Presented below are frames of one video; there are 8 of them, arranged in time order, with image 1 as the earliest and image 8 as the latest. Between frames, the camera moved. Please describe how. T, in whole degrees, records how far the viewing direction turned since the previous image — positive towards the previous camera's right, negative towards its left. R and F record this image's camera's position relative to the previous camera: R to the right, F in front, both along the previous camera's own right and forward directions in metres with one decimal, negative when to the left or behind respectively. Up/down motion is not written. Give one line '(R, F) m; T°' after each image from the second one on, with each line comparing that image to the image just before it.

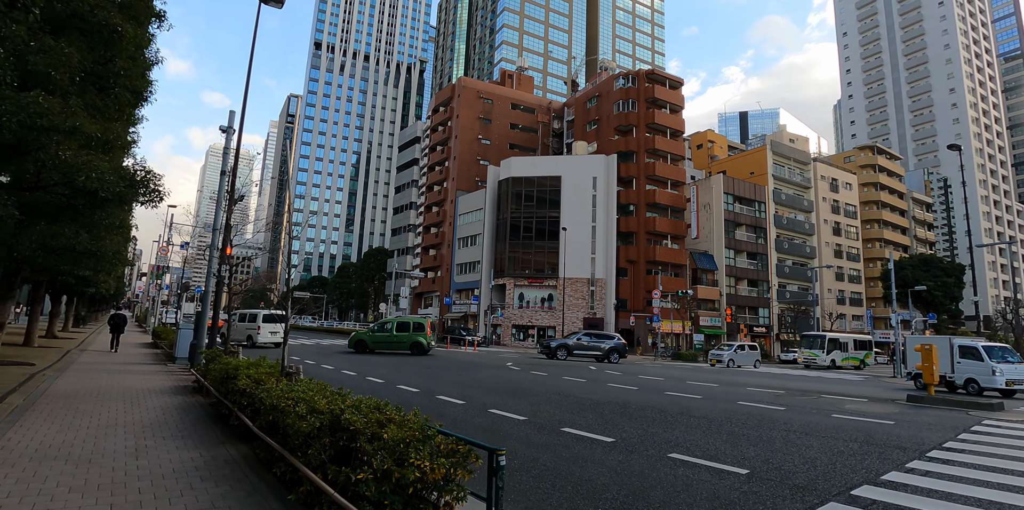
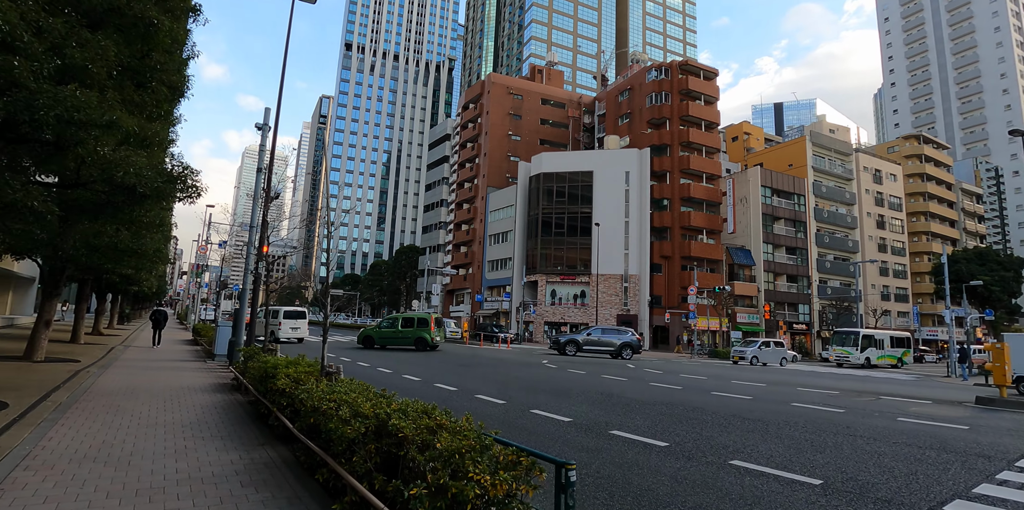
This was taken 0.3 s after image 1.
(-0.3, +0.4) m; -3°
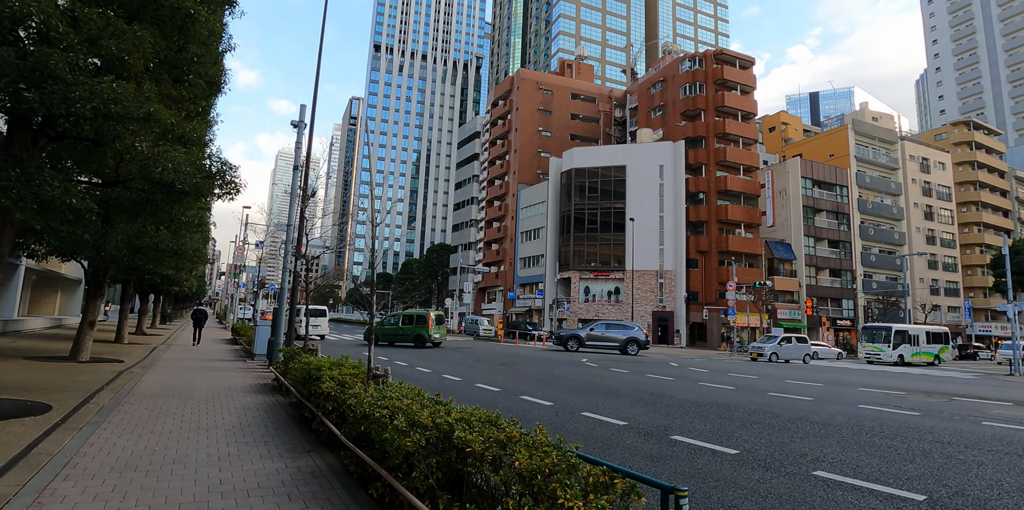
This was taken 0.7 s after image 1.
(-0.3, +0.5) m; -3°
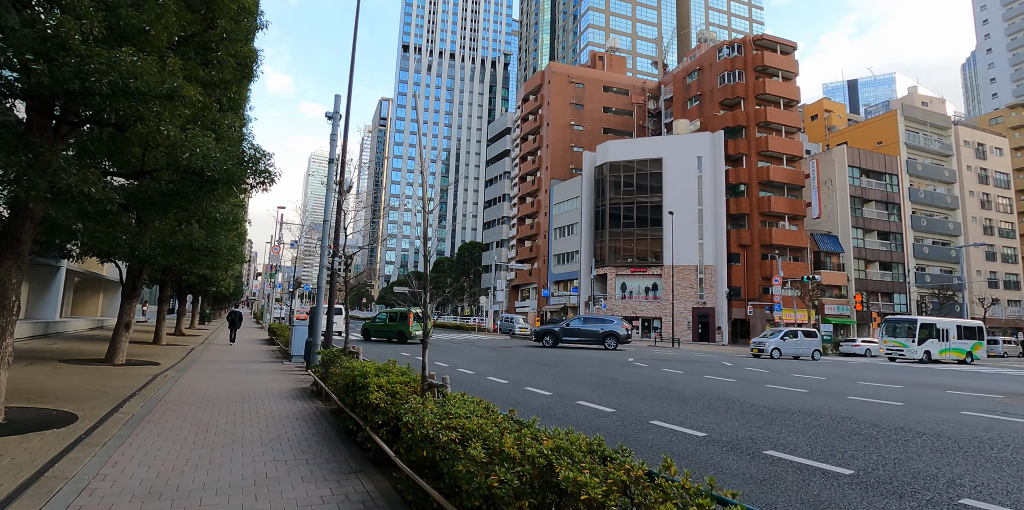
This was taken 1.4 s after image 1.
(-0.5, +0.9) m; -3°
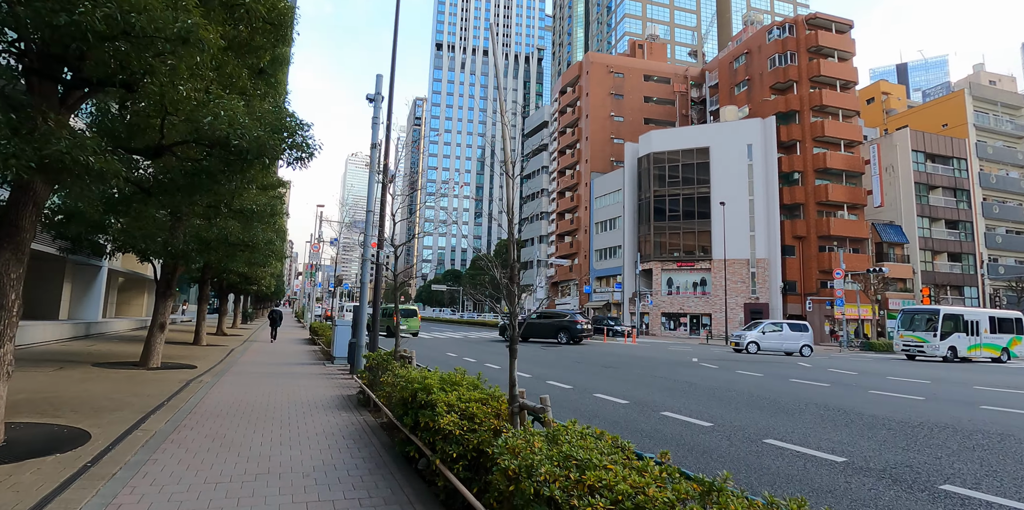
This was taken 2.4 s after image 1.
(-0.6, +1.4) m; -4°
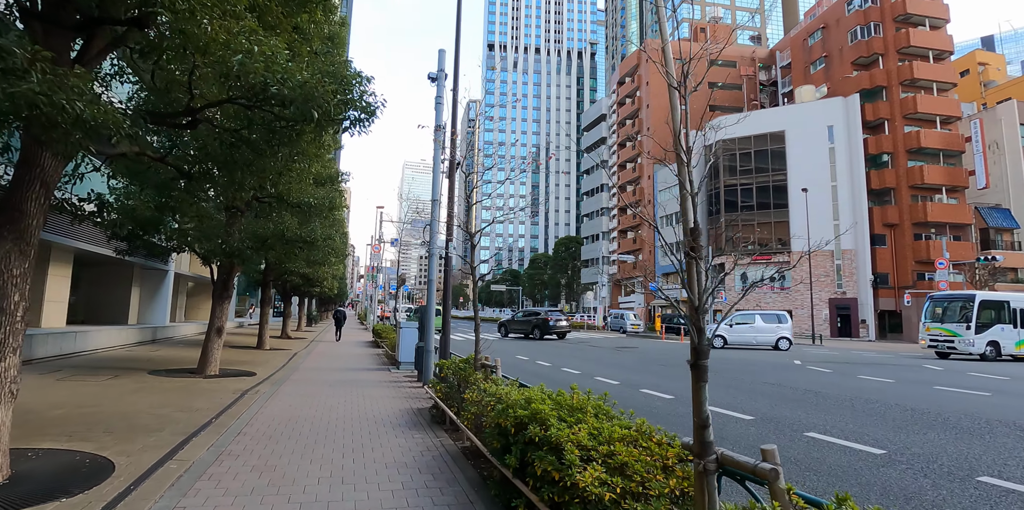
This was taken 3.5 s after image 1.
(-0.6, +1.5) m; -6°
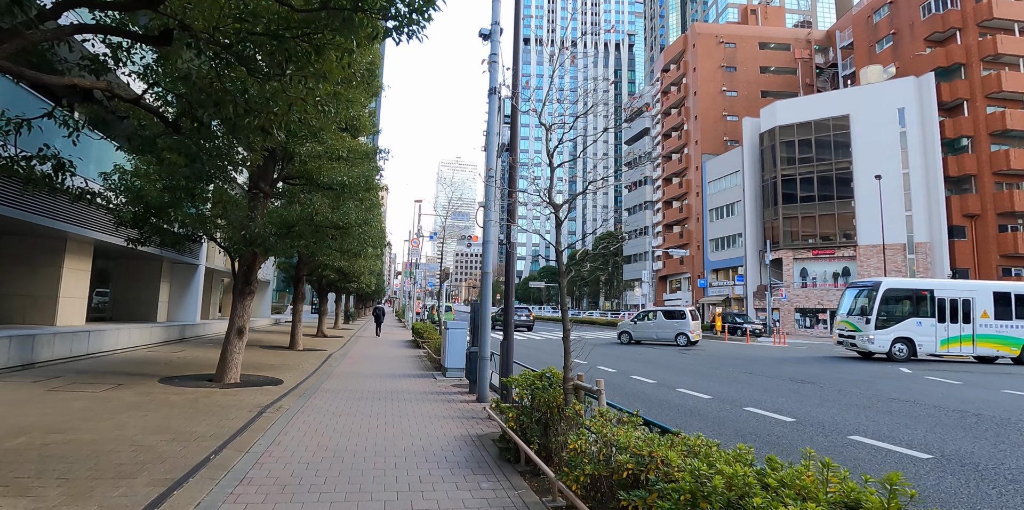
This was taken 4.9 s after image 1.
(-0.6, +1.8) m; -4°
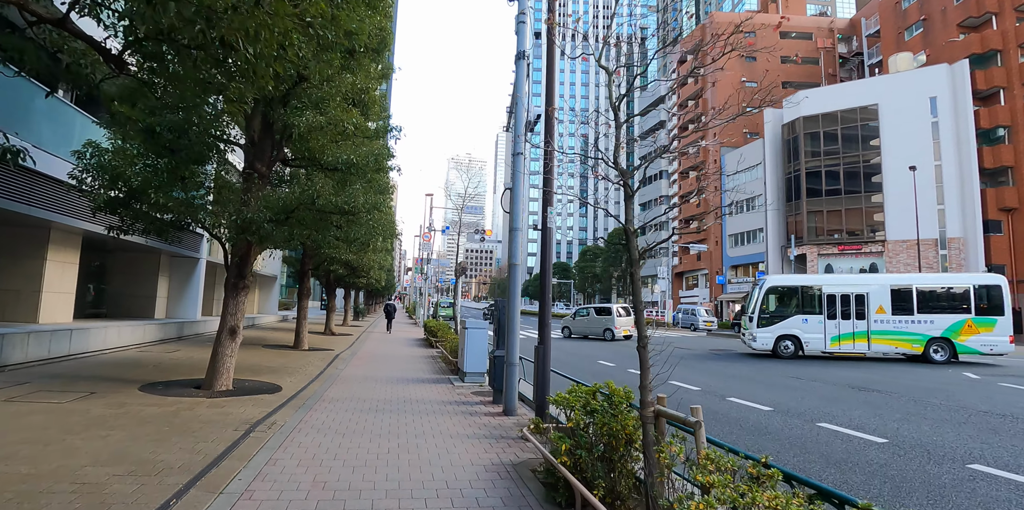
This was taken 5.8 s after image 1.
(-0.3, +1.2) m; -1°
